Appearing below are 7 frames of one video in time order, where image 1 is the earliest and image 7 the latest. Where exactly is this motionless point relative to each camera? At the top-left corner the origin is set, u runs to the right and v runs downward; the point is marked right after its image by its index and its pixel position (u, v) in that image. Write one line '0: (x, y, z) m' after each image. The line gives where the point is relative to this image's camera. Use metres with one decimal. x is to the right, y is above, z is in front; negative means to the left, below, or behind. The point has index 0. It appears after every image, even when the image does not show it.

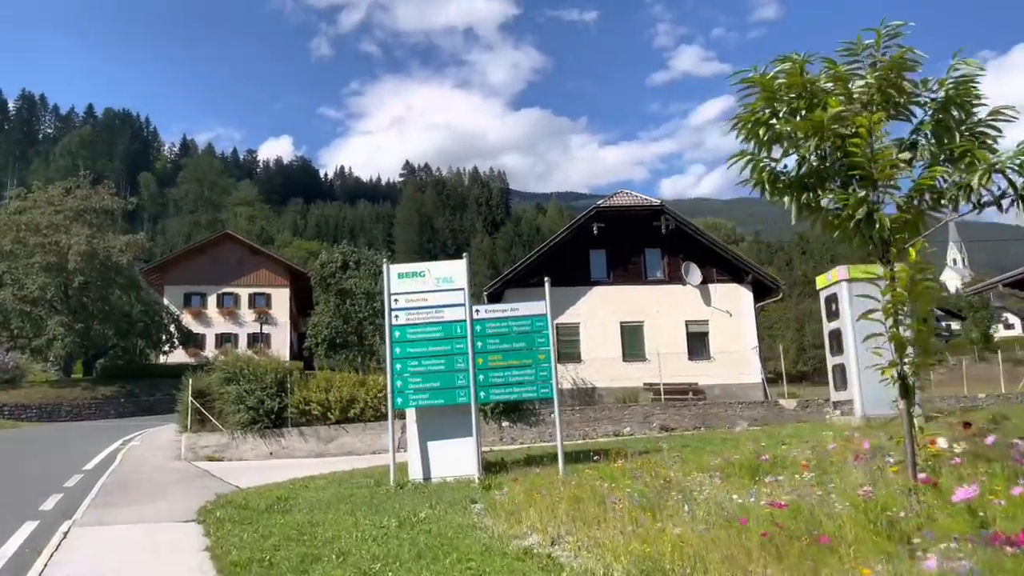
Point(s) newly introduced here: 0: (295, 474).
0: (-3.8, -3.3, +14.6) m
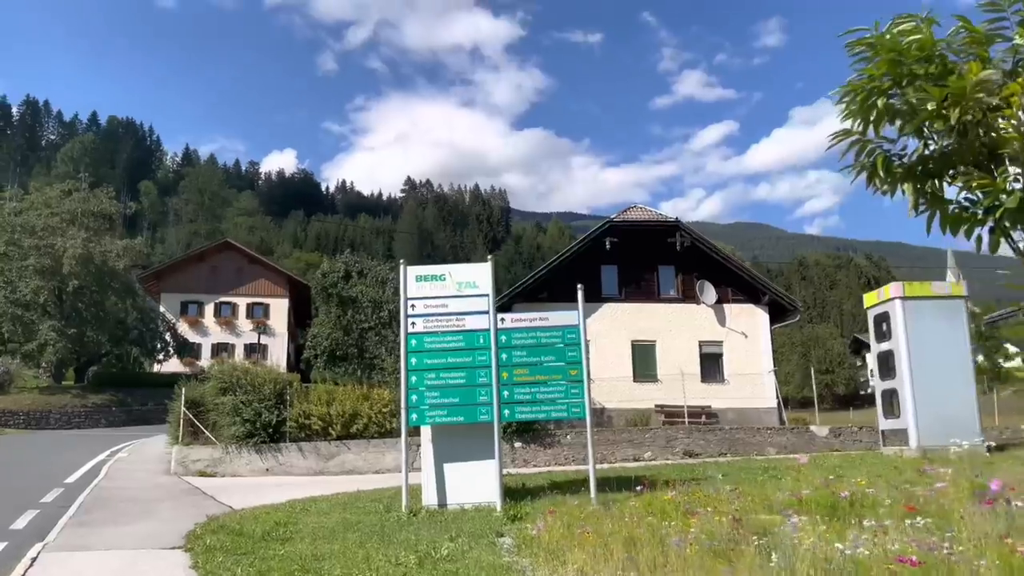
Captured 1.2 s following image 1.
0: (-3.6, -3.4, +13.4) m
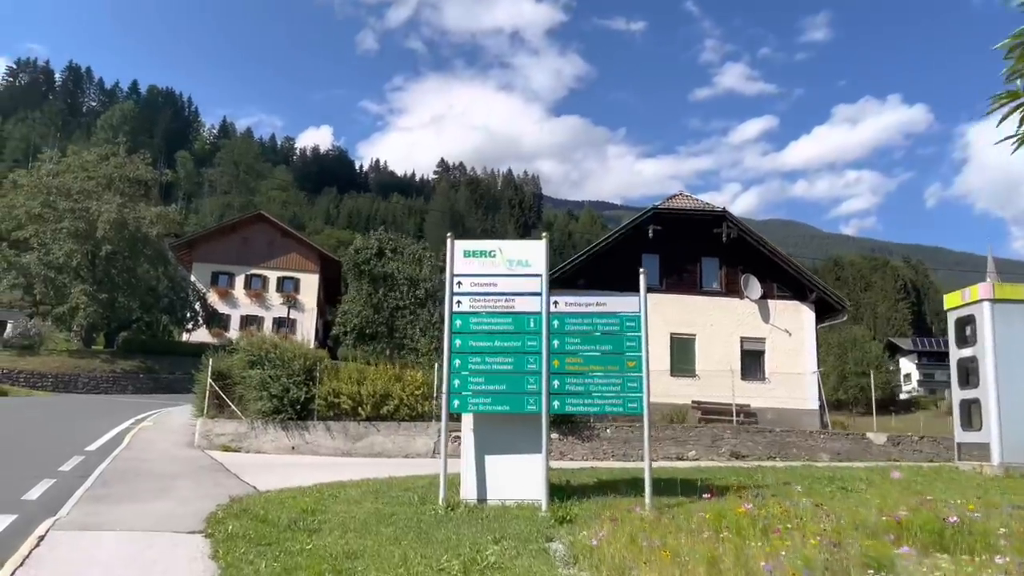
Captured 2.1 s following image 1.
0: (-3.0, -2.9, +12.7) m
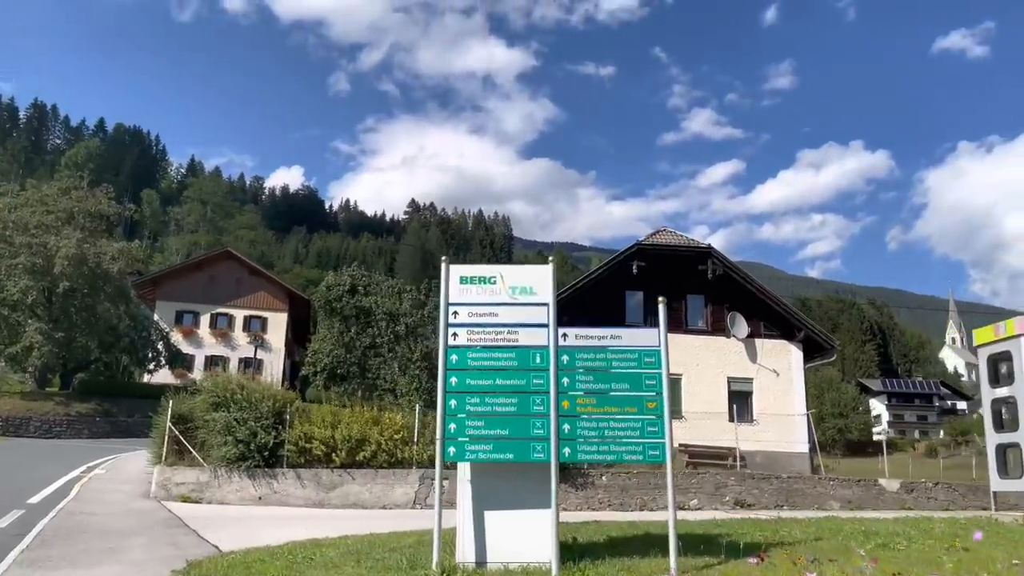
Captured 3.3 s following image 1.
0: (-3.0, -3.4, +11.4) m
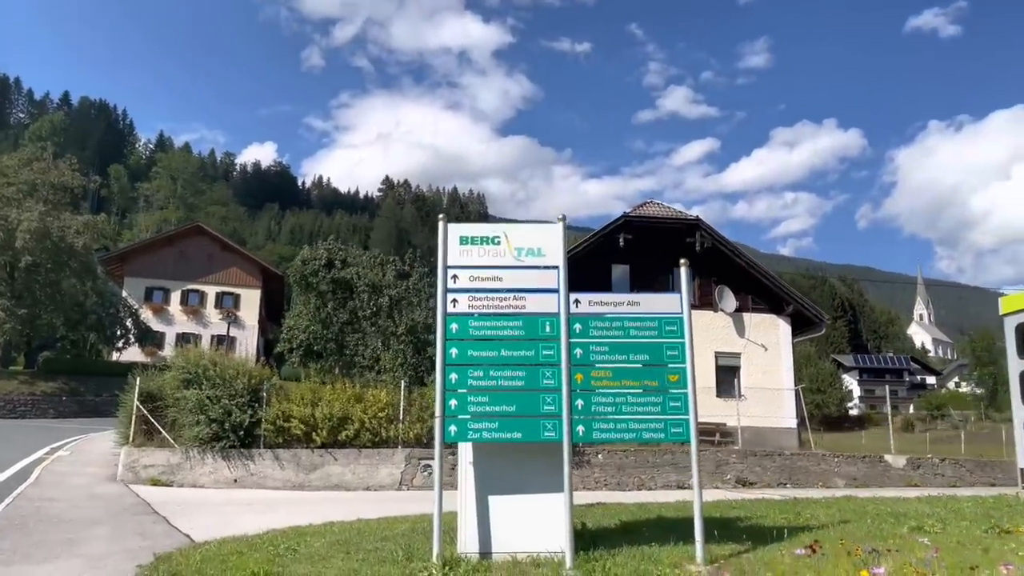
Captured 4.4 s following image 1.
0: (-3.1, -3.0, +10.5) m
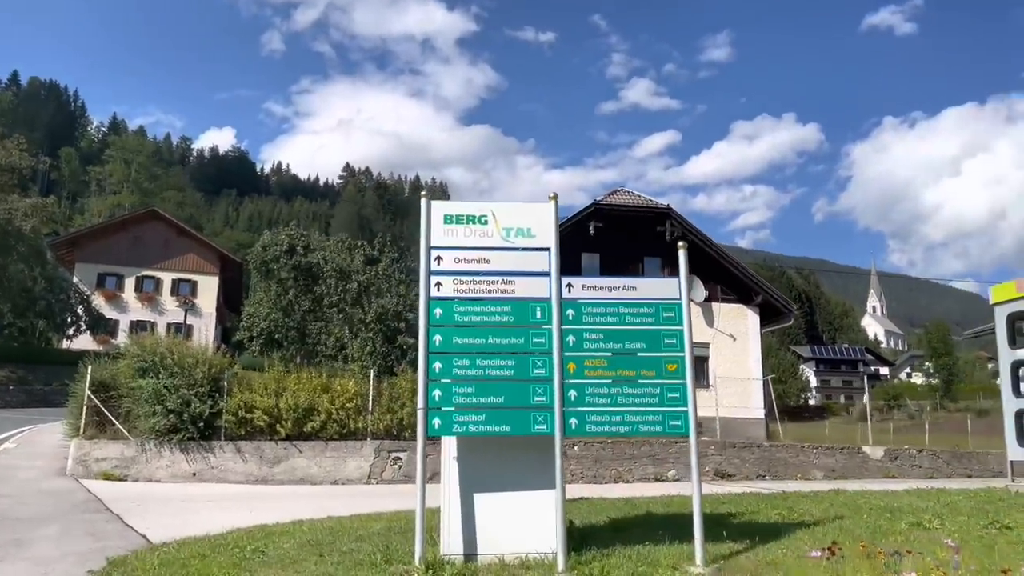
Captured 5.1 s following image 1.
0: (-3.3, -2.8, +9.9) m
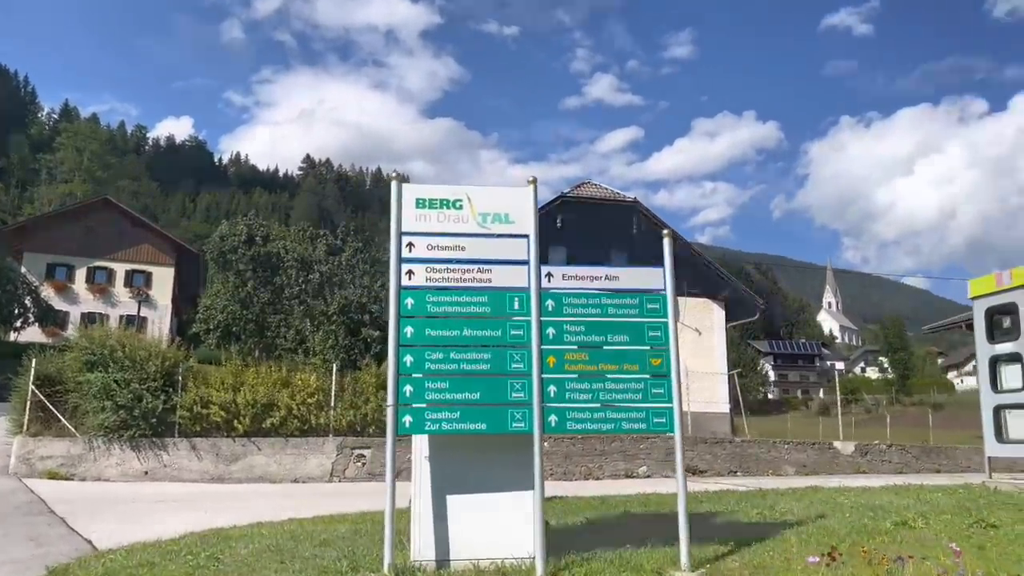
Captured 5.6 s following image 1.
0: (-3.7, -2.6, +9.3) m
